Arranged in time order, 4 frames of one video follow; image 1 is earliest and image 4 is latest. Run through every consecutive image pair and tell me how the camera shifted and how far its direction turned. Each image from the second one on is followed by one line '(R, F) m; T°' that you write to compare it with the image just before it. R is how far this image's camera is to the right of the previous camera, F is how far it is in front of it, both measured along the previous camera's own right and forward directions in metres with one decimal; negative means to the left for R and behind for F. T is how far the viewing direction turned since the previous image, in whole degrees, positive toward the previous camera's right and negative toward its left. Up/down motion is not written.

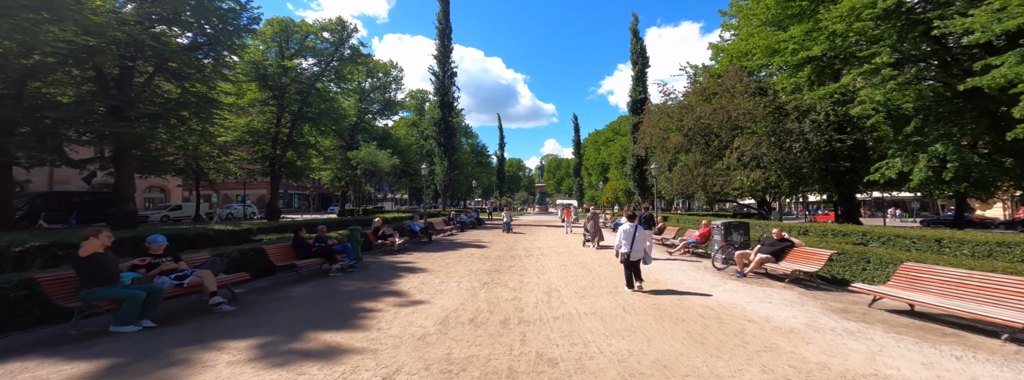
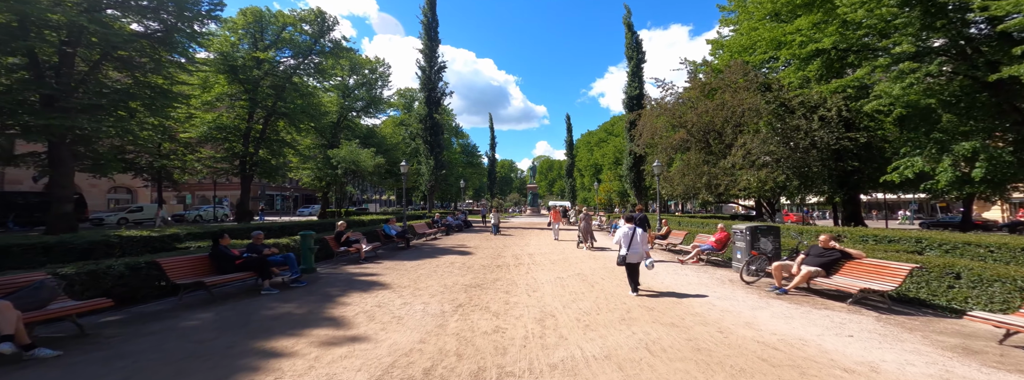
(+0.1, +1.4) m; +1°
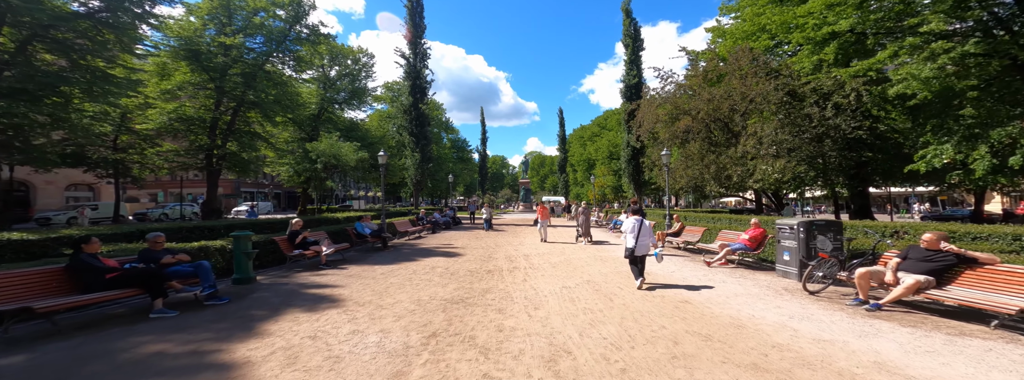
(0.0, +1.5) m; +1°
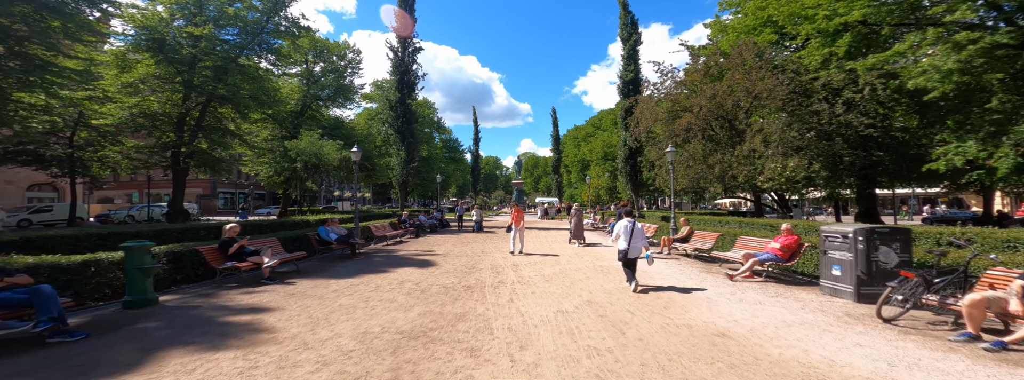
(+0.1, +1.2) m; +1°
